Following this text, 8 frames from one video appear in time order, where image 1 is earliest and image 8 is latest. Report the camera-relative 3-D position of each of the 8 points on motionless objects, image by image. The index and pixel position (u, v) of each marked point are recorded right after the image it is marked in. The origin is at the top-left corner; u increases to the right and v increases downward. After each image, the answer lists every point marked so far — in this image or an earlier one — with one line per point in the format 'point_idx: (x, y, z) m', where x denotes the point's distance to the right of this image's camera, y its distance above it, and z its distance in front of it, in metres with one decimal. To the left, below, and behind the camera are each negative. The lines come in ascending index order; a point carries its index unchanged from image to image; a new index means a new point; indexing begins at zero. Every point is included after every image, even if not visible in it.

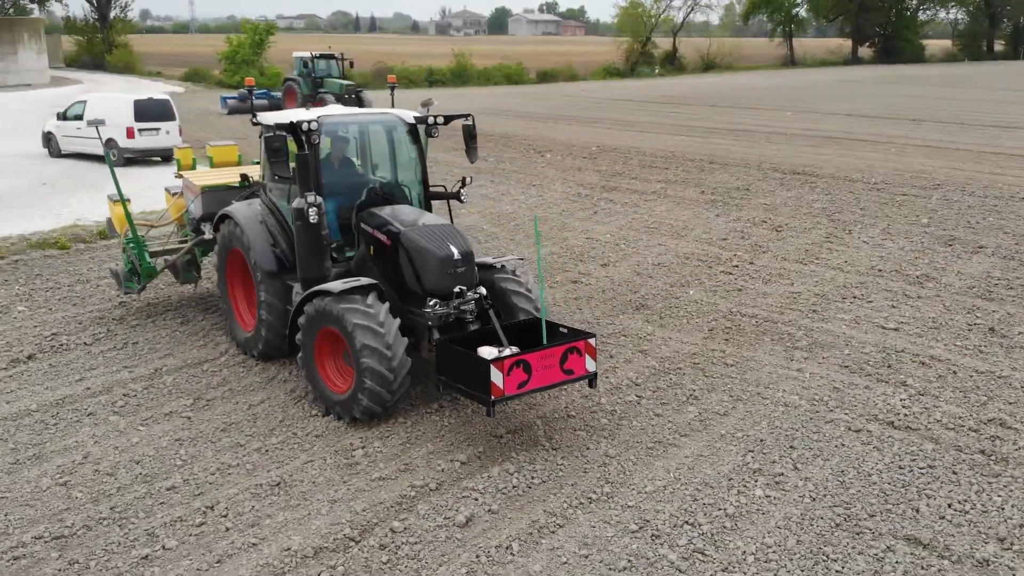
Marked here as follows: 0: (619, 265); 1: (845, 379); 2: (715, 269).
0: (+1.4, +0.4, +10.6) m
1: (+2.5, -0.7, +6.7) m
2: (+2.4, +0.2, +9.9) m
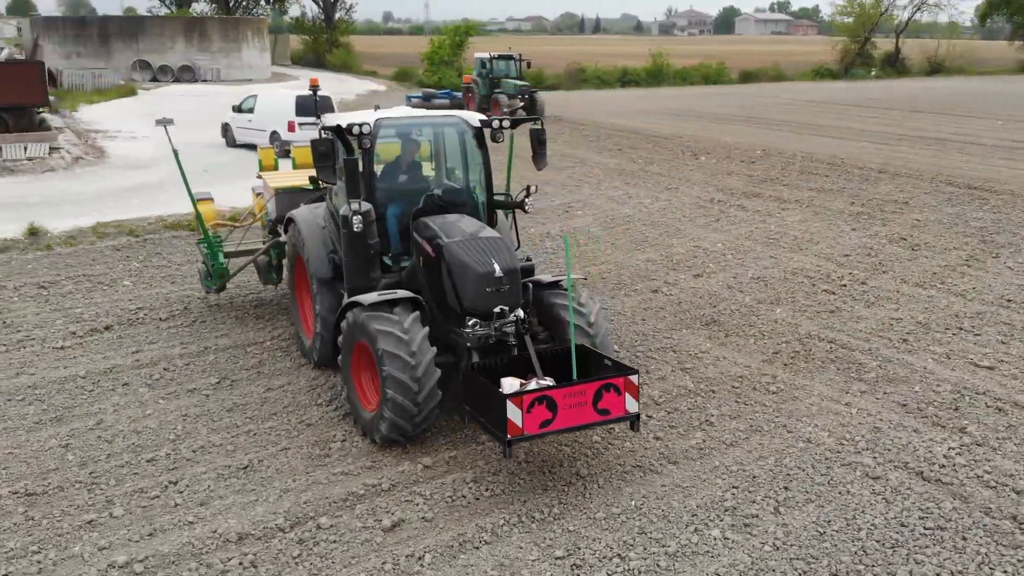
0: (+2.4, +0.3, +10.0) m
1: (+2.6, -0.9, +5.9) m
2: (+3.2, 0.0, +9.1) m
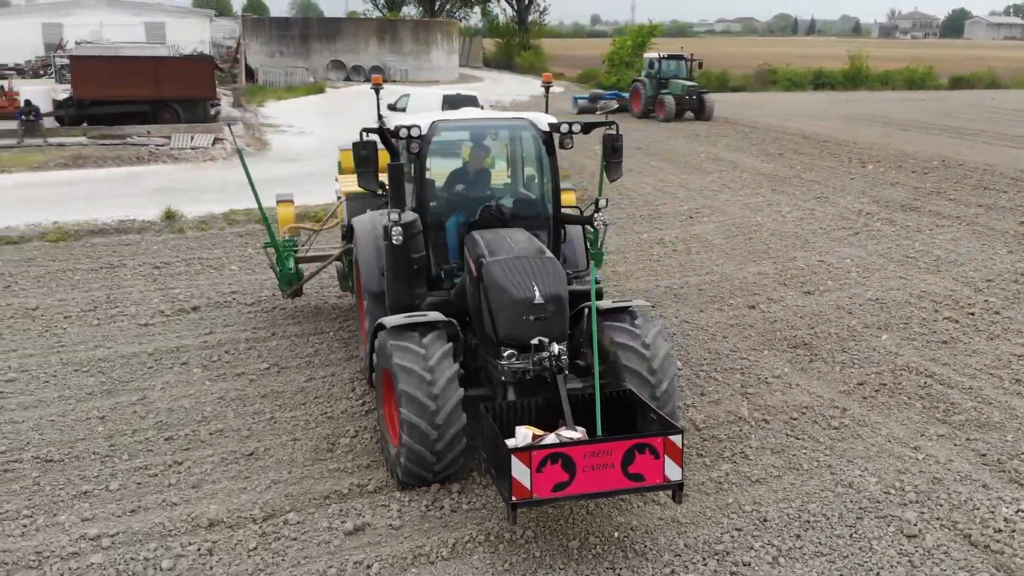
0: (+3.4, +0.1, +9.2) m
1: (+2.7, -1.1, +5.1) m
2: (+4.0, -0.2, +8.1) m
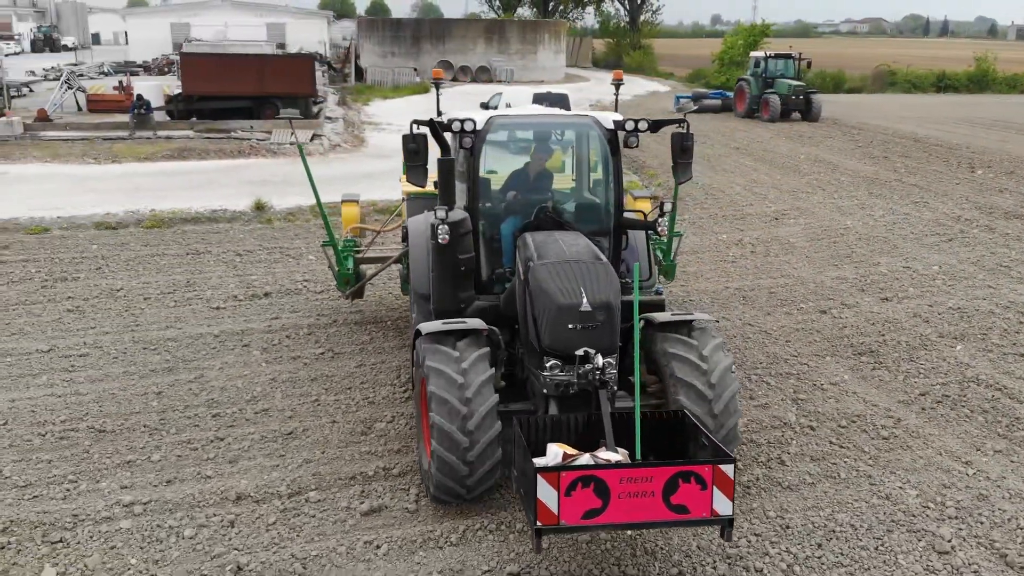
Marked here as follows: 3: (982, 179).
0: (+4.0, 0.0, +8.8) m
1: (+2.8, -1.1, +4.8) m
2: (+4.5, -0.3, +7.6) m
3: (+8.3, +1.9, +15.4) m
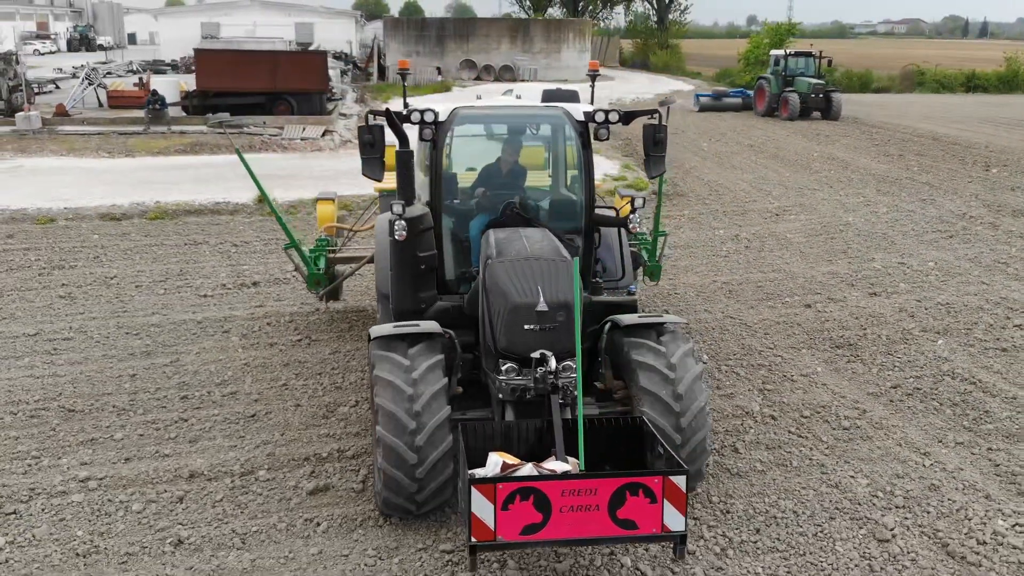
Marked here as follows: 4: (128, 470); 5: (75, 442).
0: (+3.9, 0.0, +8.7) m
1: (+2.5, -1.0, +4.8) m
2: (+4.3, -0.3, +7.5) m
3: (+8.4, +1.9, +15.1) m
4: (-2.1, -1.0, +4.8) m
5: (-2.6, -0.9, +5.1) m
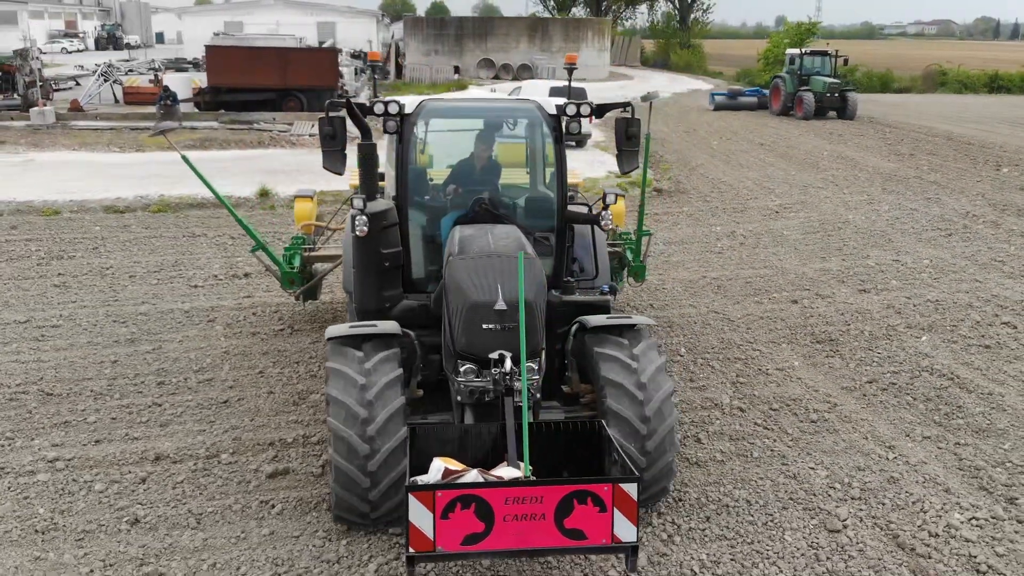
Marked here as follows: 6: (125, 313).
0: (+3.8, +0.1, +8.6) m
1: (+2.3, -1.0, +4.7) m
2: (+4.2, -0.2, +7.4) m
3: (+8.5, +1.9, +14.9) m
4: (-2.3, -0.9, +4.9) m
5: (-2.8, -0.8, +5.2) m
6: (-3.3, -0.2, +7.4) m
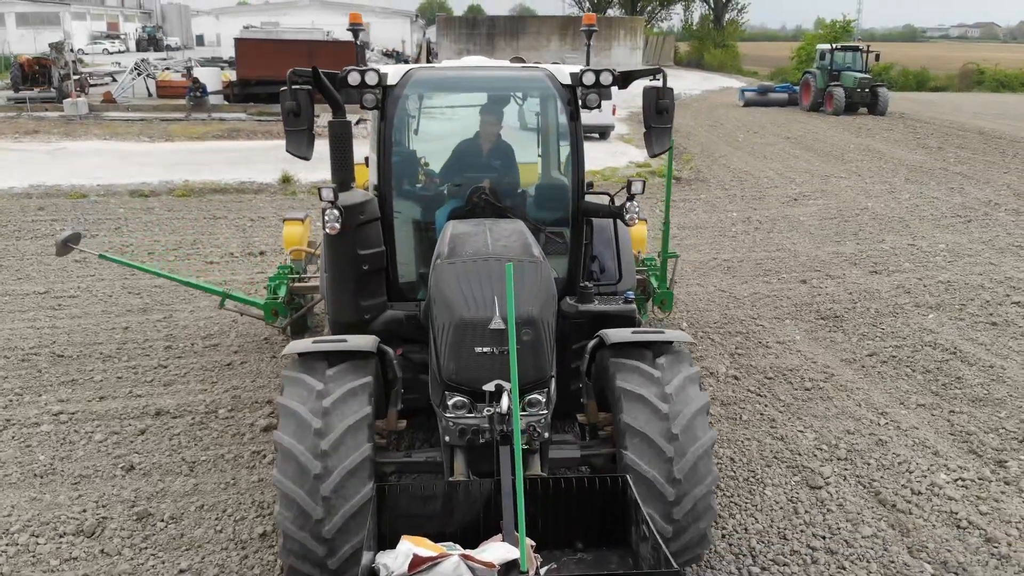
0: (+3.9, +0.2, +8.5) m
1: (+2.2, -0.8, +4.7) m
2: (+4.2, -0.1, +7.3) m
3: (+8.8, +2.0, +14.7) m
4: (-2.4, -0.7, +5.1) m
5: (-2.8, -0.6, +5.4) m
6: (-3.2, 0.0, +7.6) m
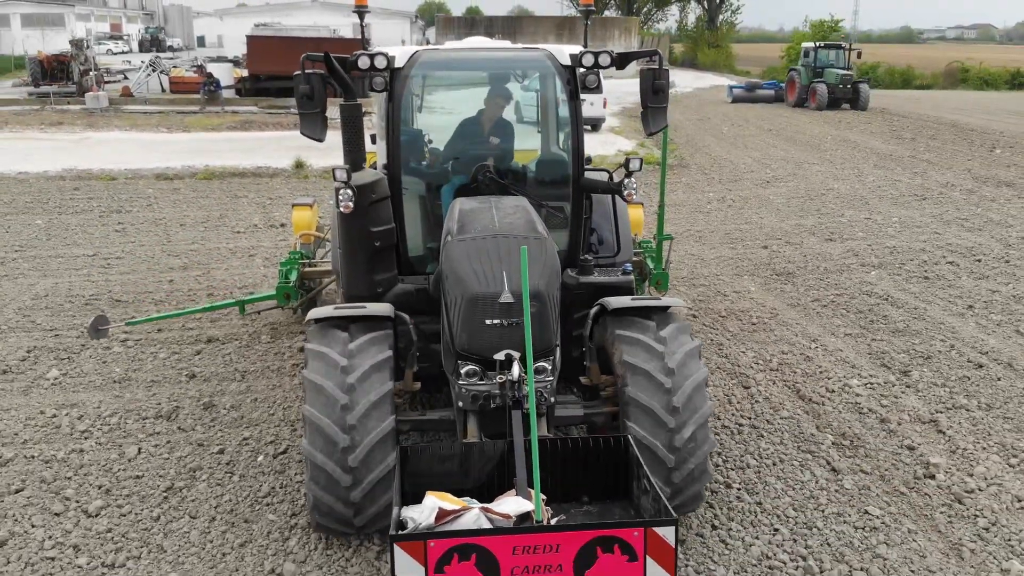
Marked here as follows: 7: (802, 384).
0: (+3.8, +0.6, +9.5) m
1: (+2.2, -0.4, +5.7) m
2: (+4.2, +0.3, +8.3) m
3: (+8.7, +2.4, +15.7) m
4: (-2.4, -0.3, +6.0) m
5: (-2.9, -0.2, +6.4) m
6: (-3.3, +0.4, +8.6) m
7: (+1.7, -0.6, +5.2) m
